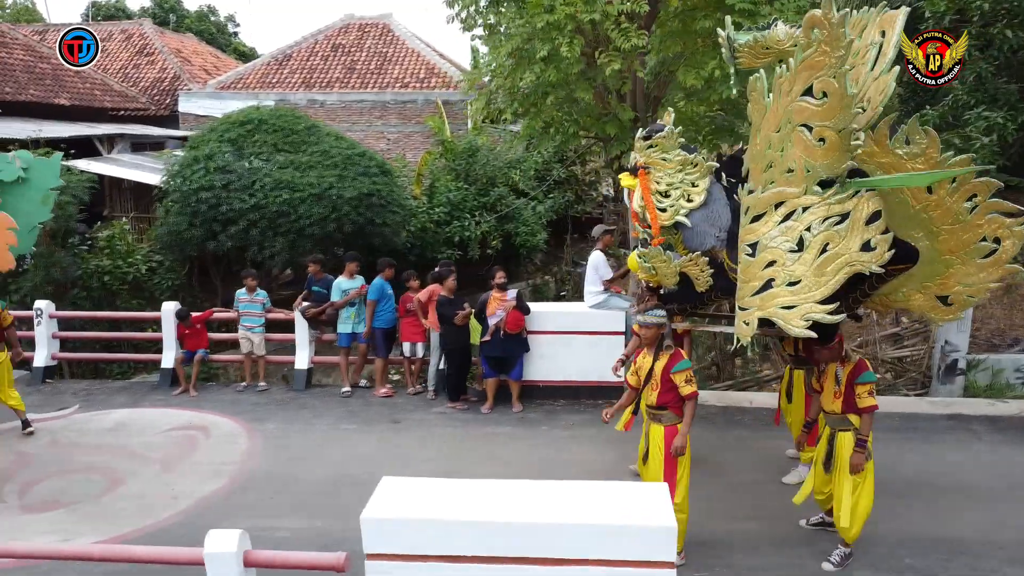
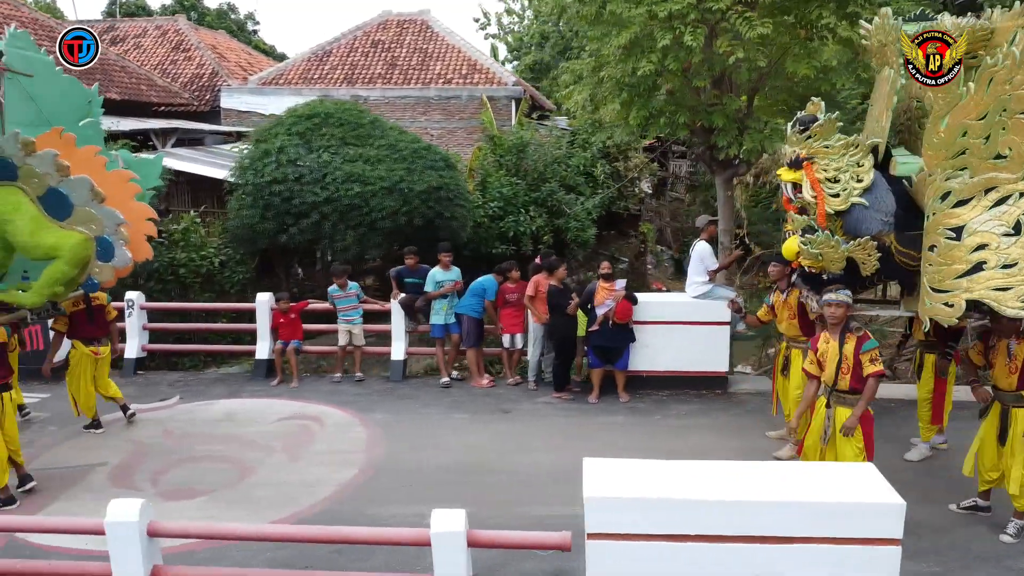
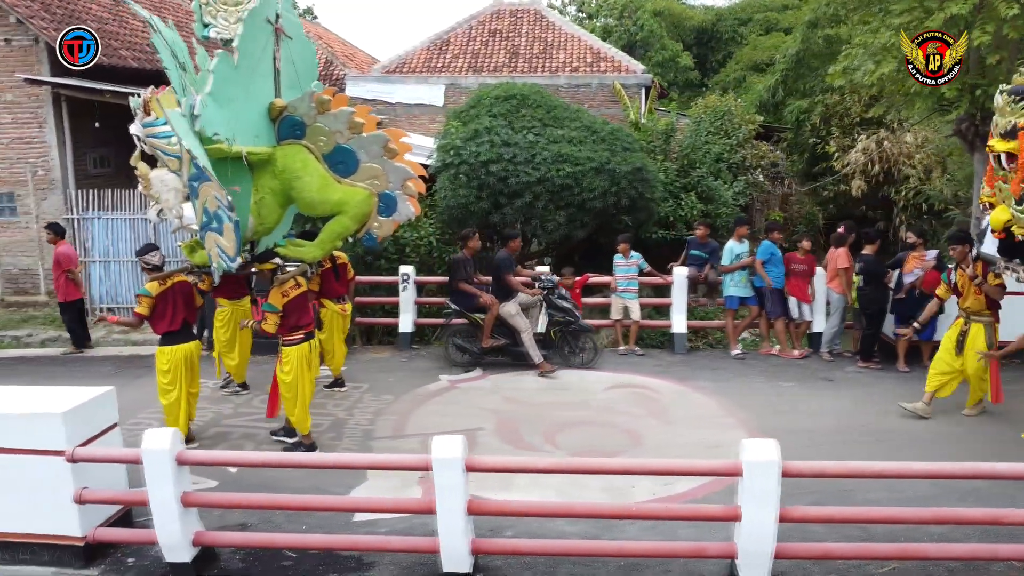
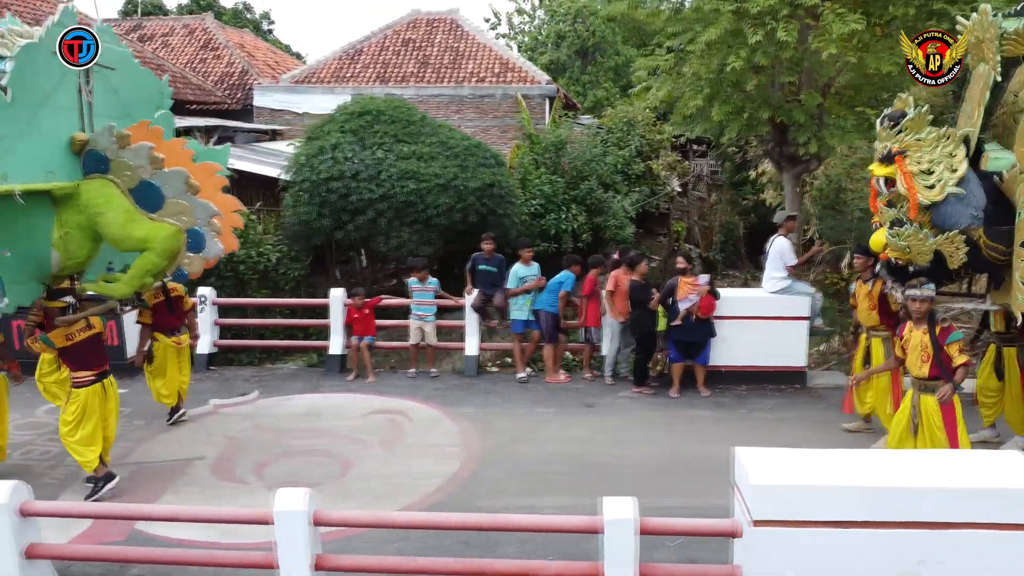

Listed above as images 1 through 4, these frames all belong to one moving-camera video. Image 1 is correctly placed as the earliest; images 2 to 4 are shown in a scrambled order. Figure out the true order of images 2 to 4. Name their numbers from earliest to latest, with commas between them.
2, 4, 3
